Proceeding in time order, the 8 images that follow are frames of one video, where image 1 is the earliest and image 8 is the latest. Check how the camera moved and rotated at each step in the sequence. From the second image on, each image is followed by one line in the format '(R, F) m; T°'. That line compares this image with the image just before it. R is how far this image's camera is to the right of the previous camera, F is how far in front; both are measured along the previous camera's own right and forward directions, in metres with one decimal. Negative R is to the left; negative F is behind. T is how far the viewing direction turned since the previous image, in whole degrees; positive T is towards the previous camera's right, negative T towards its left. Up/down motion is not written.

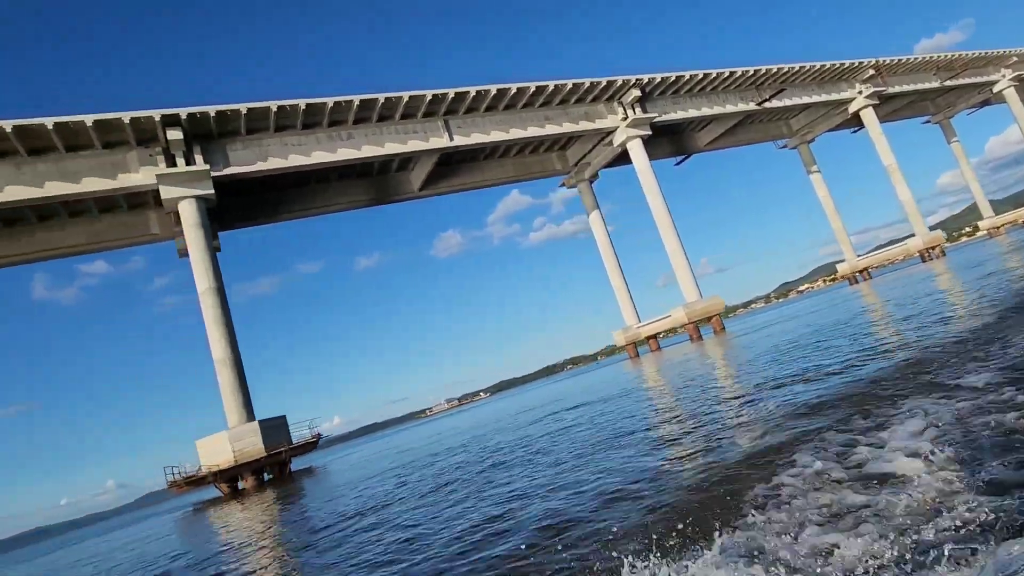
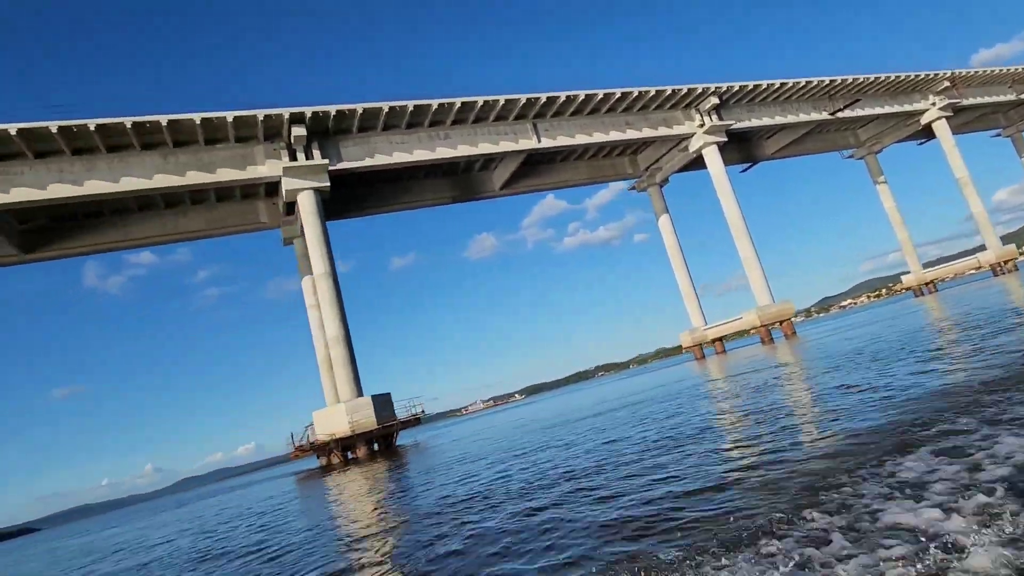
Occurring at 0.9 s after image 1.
(-1.9, -1.1) m; -3°
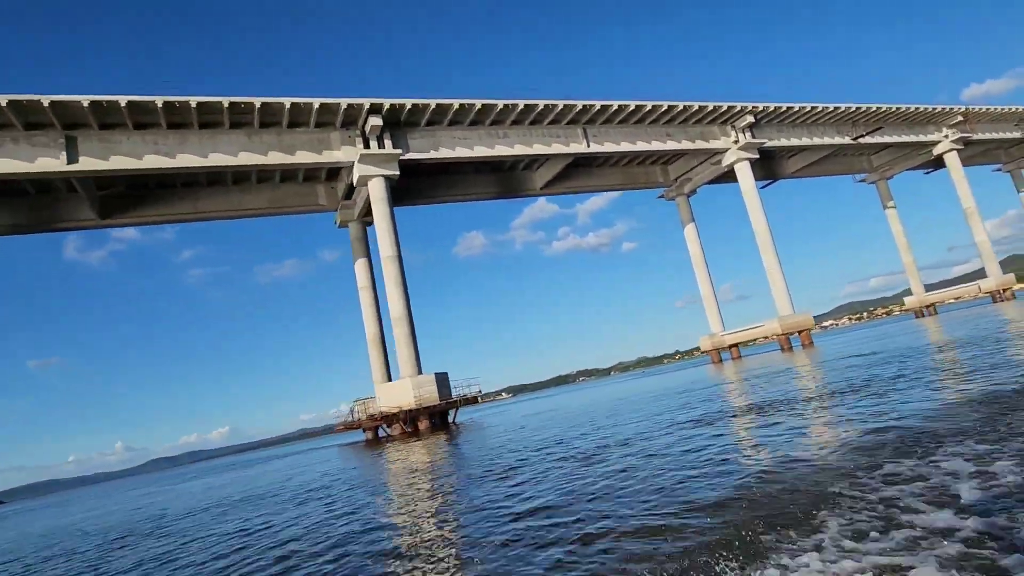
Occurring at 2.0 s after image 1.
(-2.3, -1.2) m; +1°
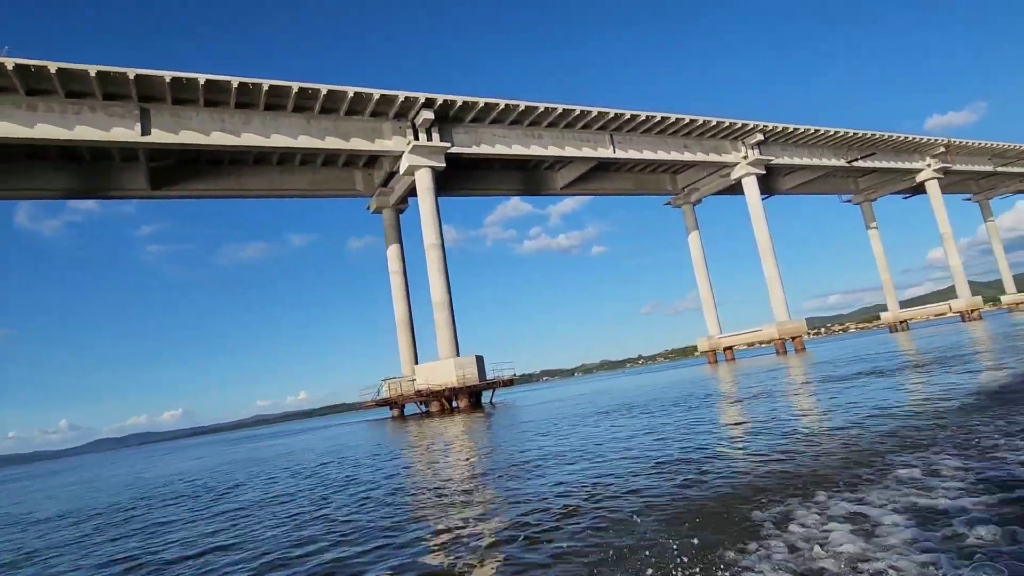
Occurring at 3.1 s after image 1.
(-2.3, -1.2) m; +3°
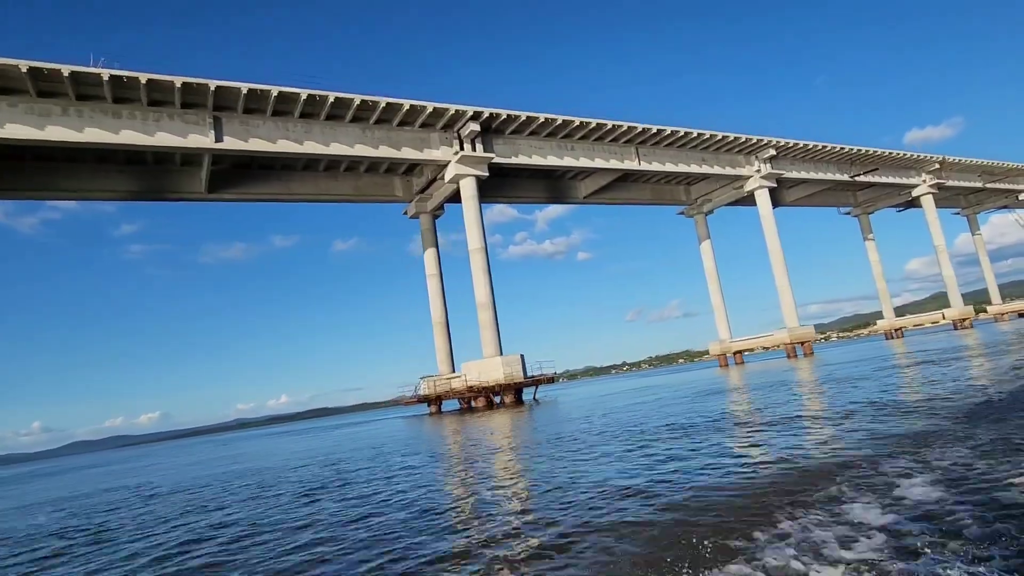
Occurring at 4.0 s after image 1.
(-2.0, -1.2) m; +1°
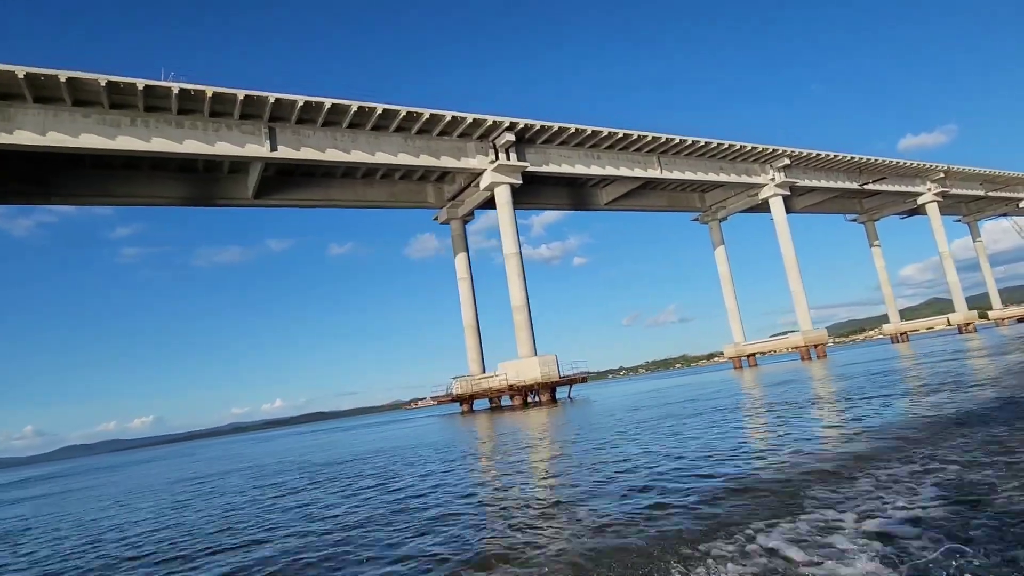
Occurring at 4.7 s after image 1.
(-1.4, -0.9) m; 0°
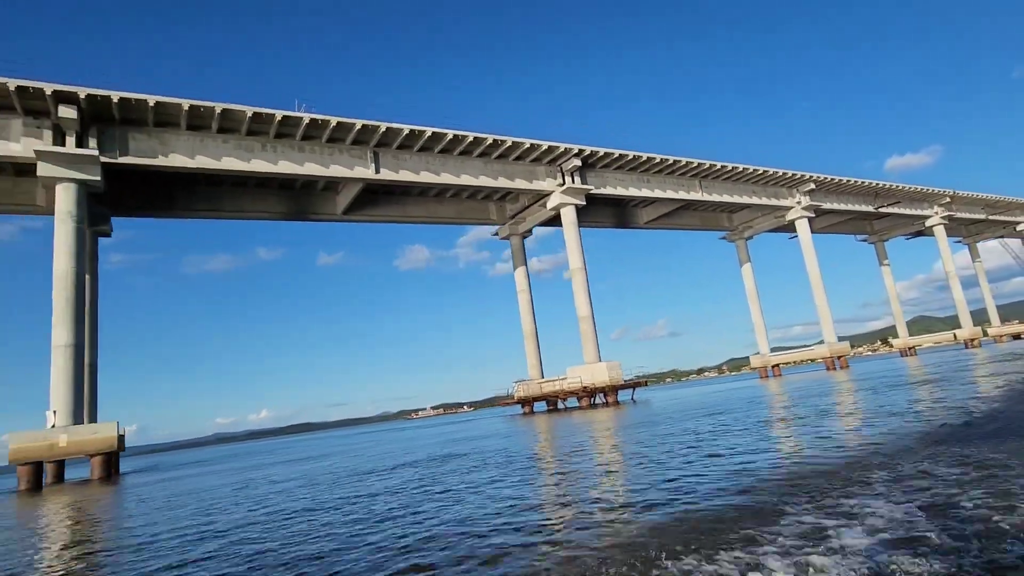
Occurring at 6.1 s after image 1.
(-3.2, -2.1) m; +1°
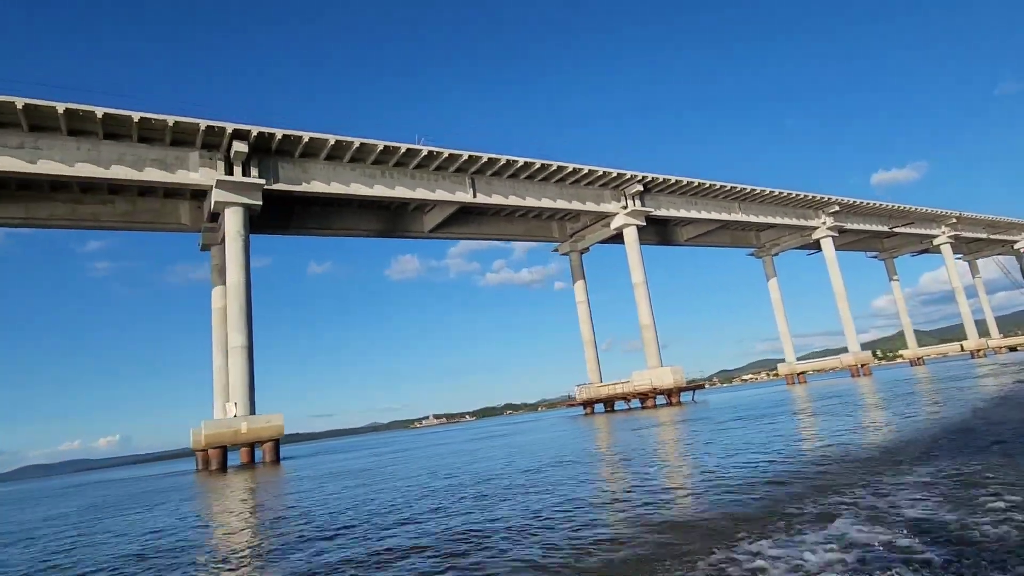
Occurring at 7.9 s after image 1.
(-3.7, -2.6) m; +1°
